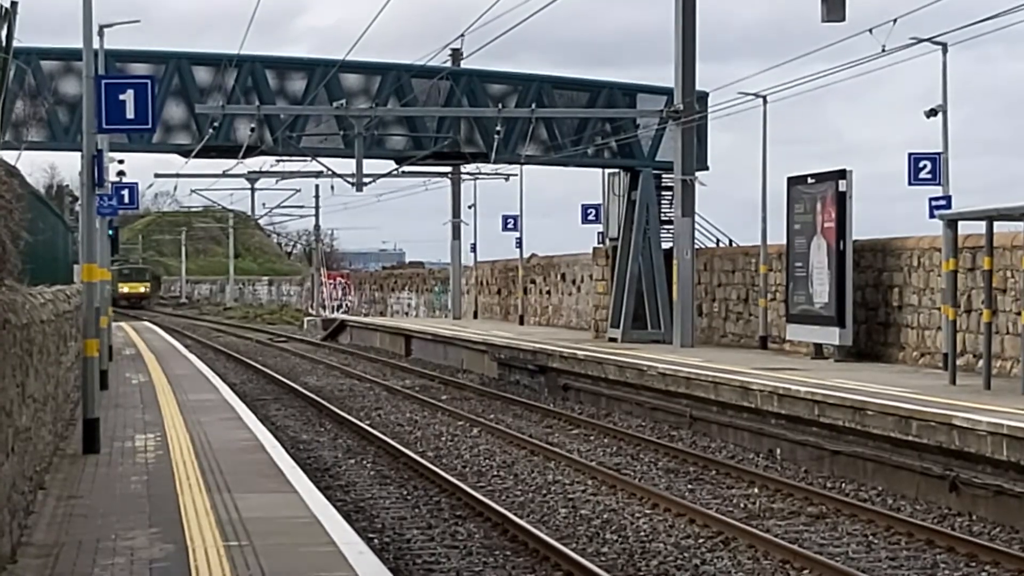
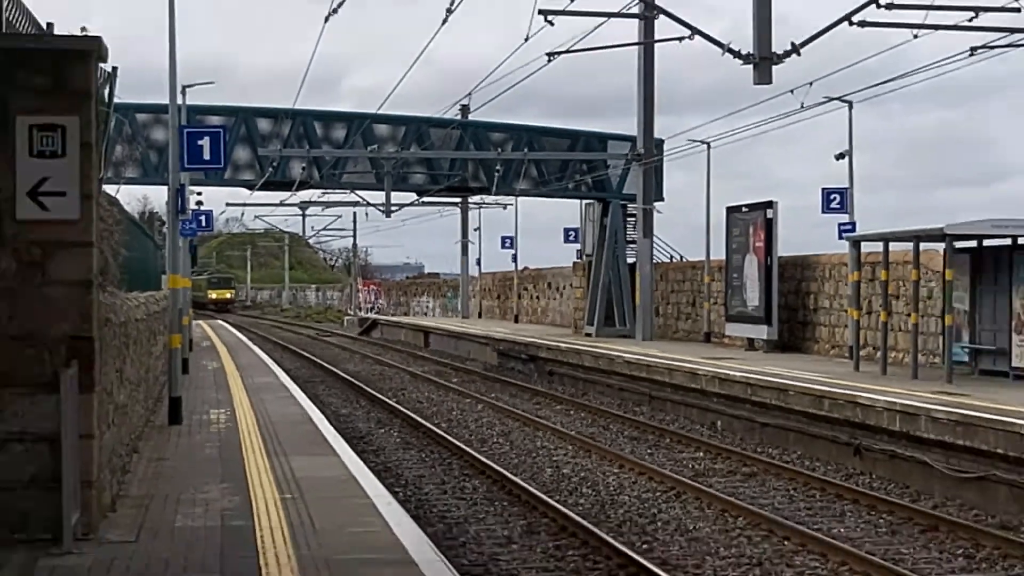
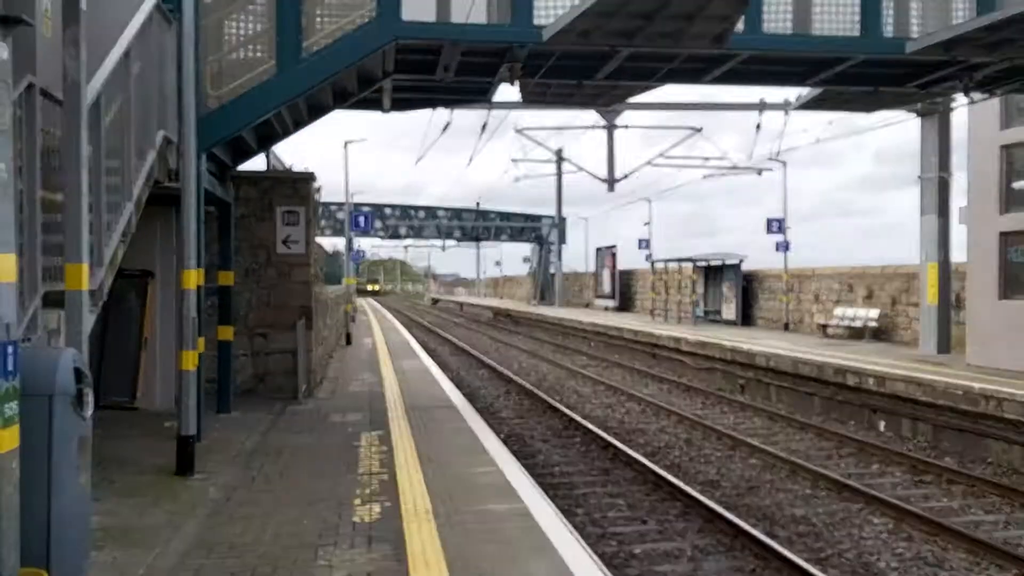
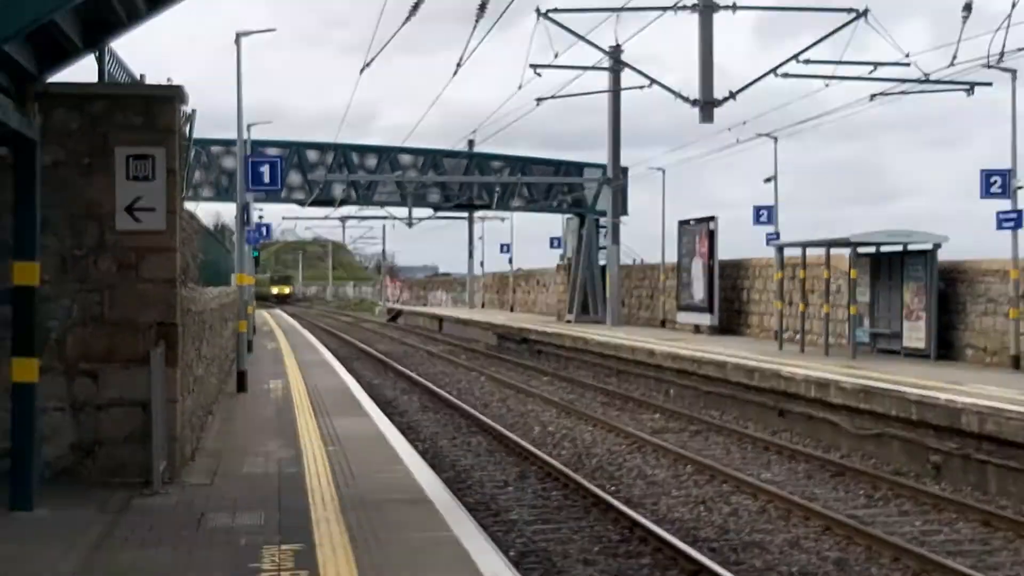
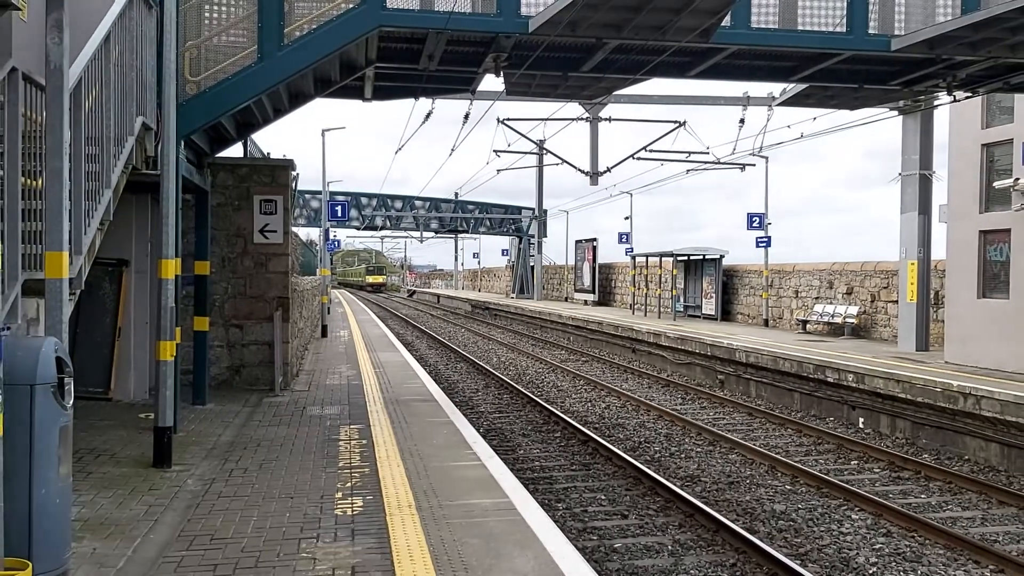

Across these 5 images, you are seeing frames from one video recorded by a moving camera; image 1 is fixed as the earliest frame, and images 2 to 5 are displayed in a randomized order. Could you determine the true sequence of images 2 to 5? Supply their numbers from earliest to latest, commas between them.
2, 4, 3, 5
